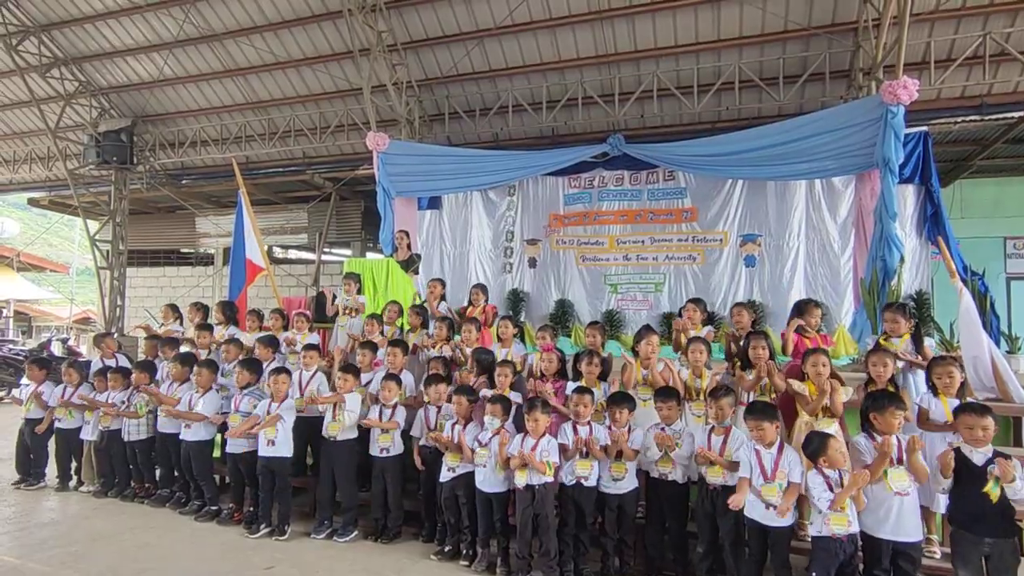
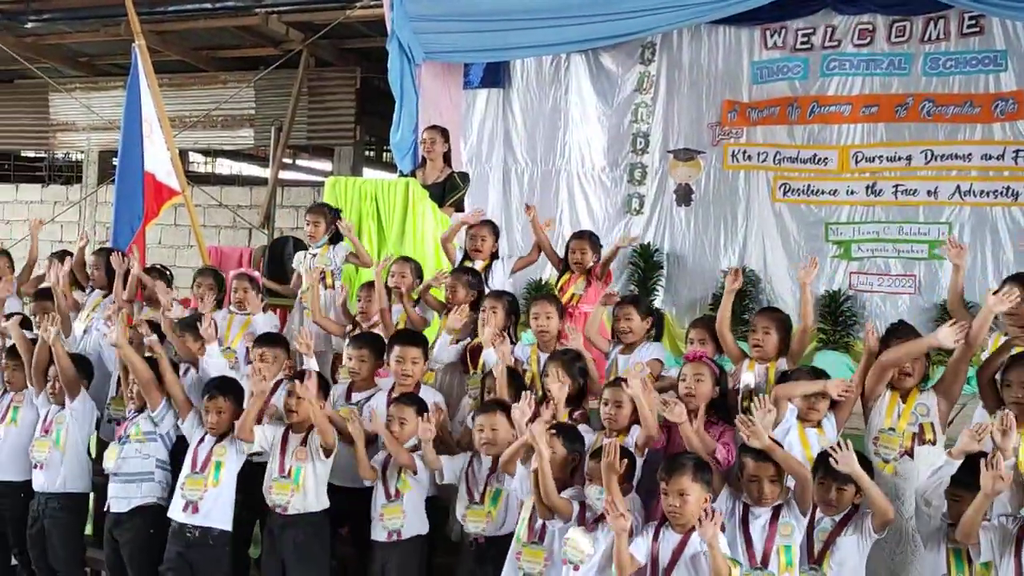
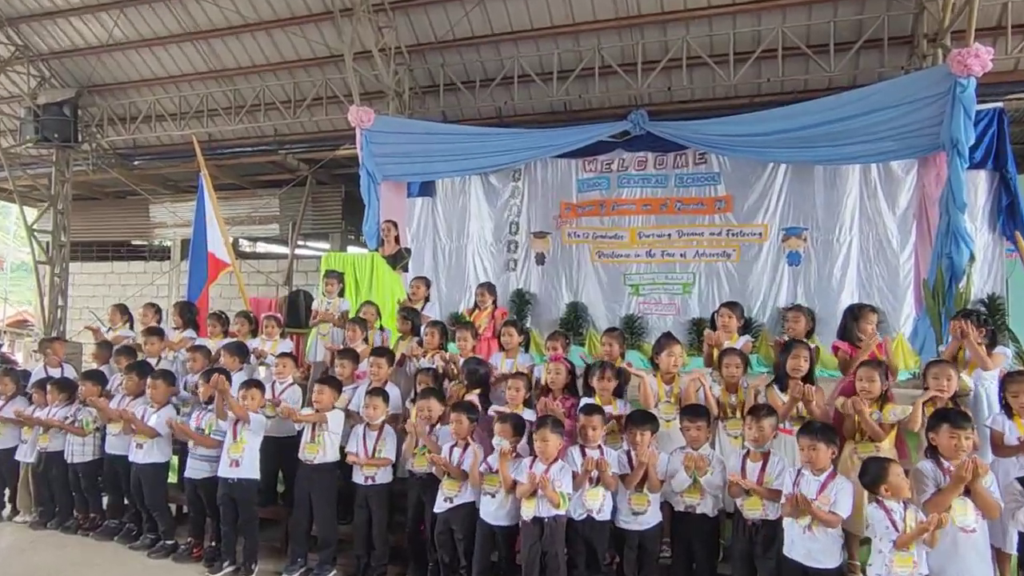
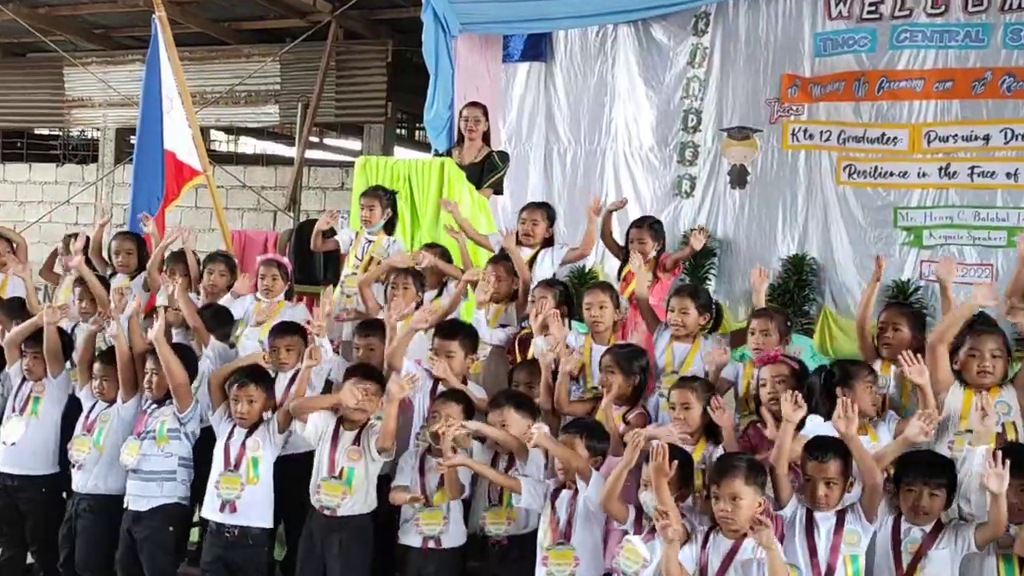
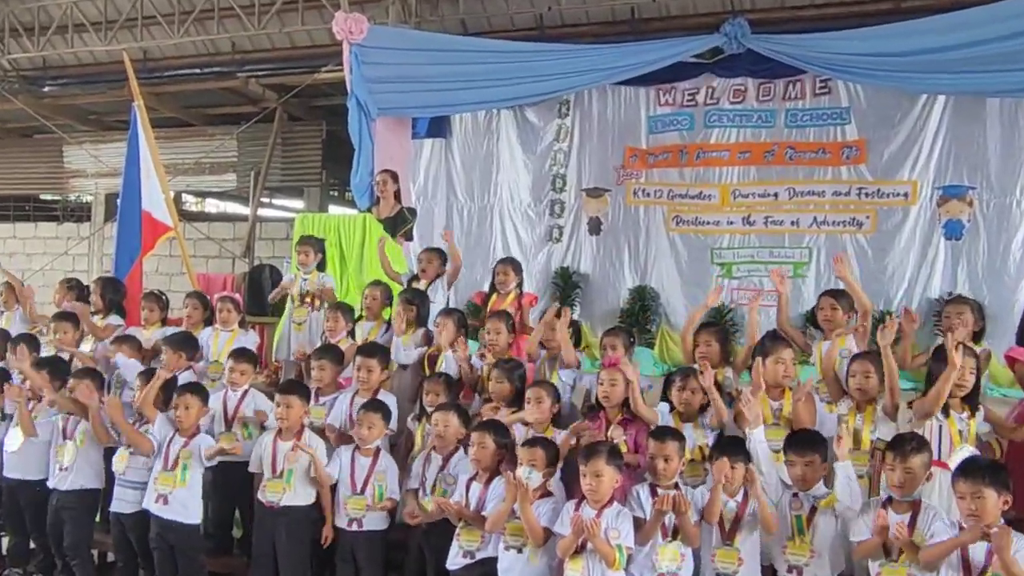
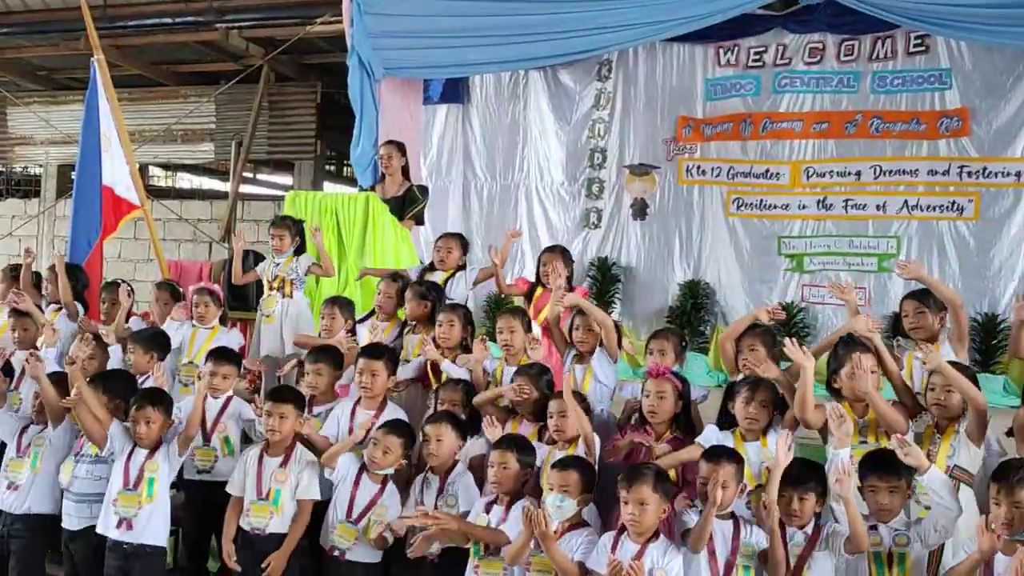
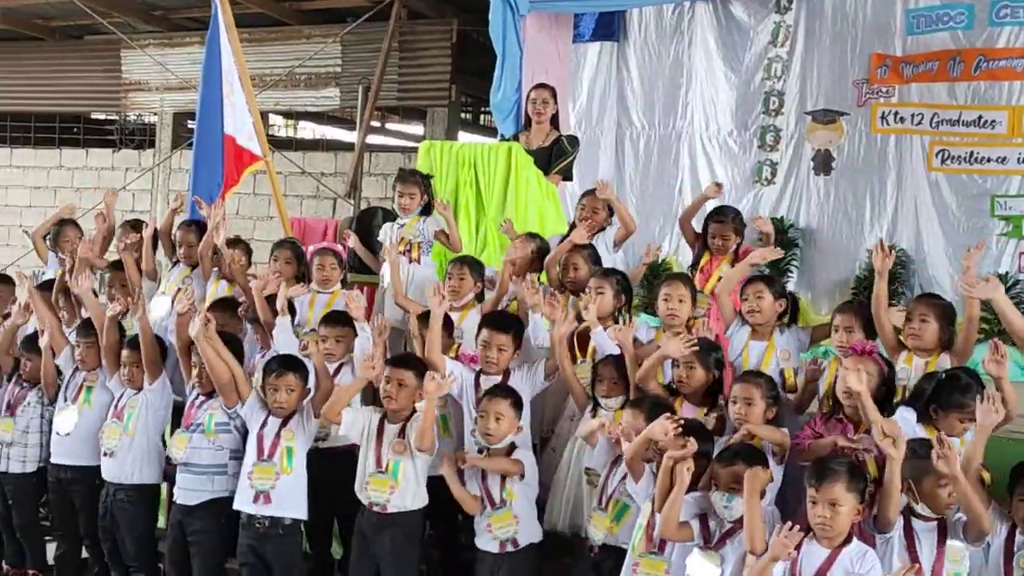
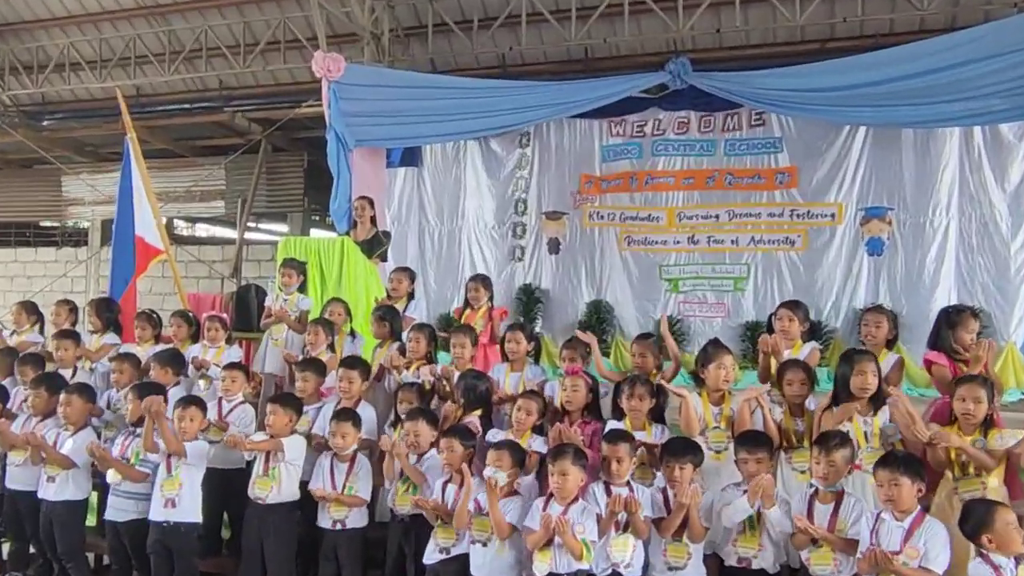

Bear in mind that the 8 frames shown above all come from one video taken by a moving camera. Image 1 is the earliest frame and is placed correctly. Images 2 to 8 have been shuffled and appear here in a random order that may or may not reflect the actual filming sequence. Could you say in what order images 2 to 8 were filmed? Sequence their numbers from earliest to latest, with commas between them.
3, 8, 5, 6, 2, 4, 7
